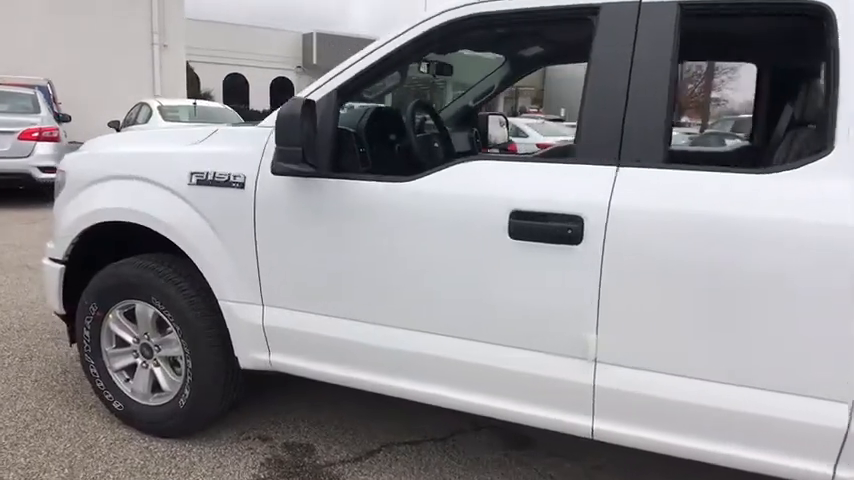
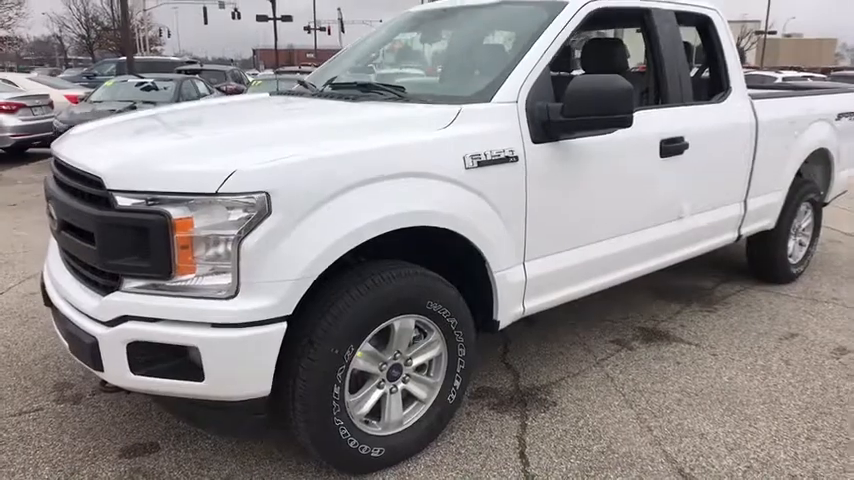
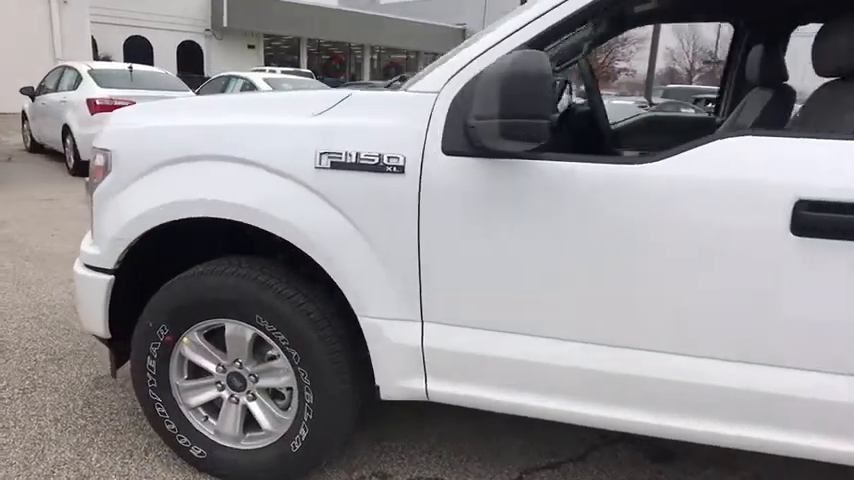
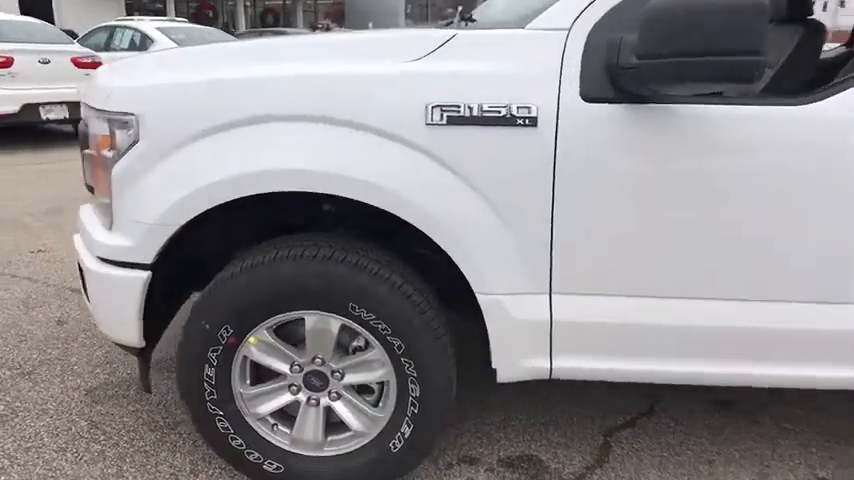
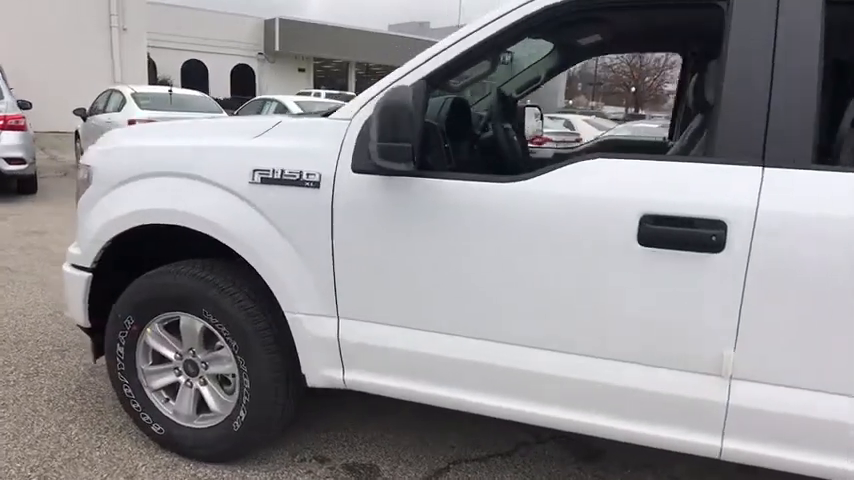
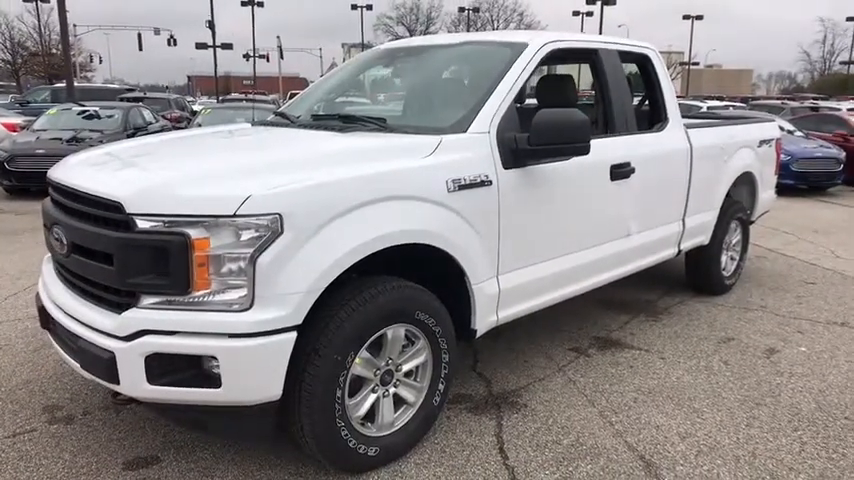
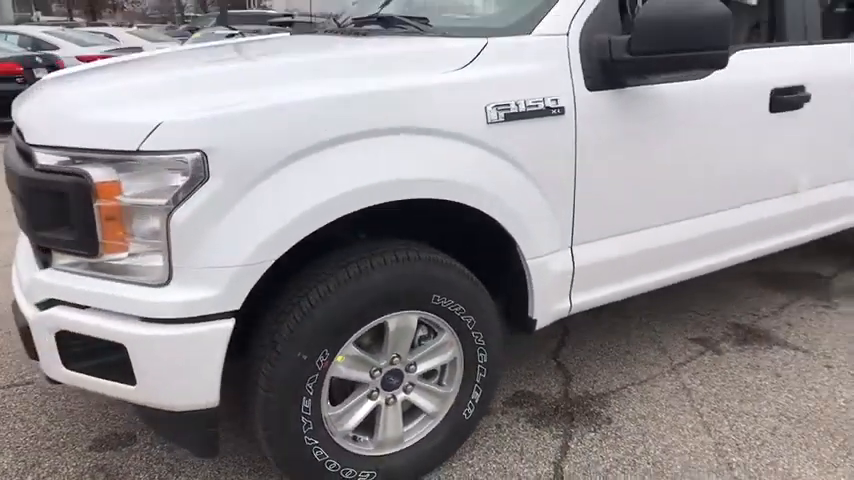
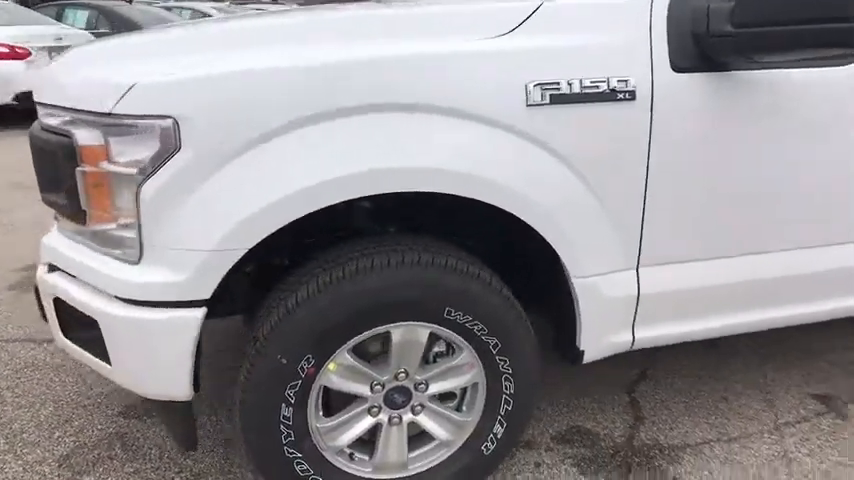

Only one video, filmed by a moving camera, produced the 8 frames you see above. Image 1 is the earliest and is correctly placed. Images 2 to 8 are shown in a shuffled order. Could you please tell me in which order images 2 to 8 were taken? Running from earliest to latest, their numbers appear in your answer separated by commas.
5, 3, 4, 8, 7, 2, 6
